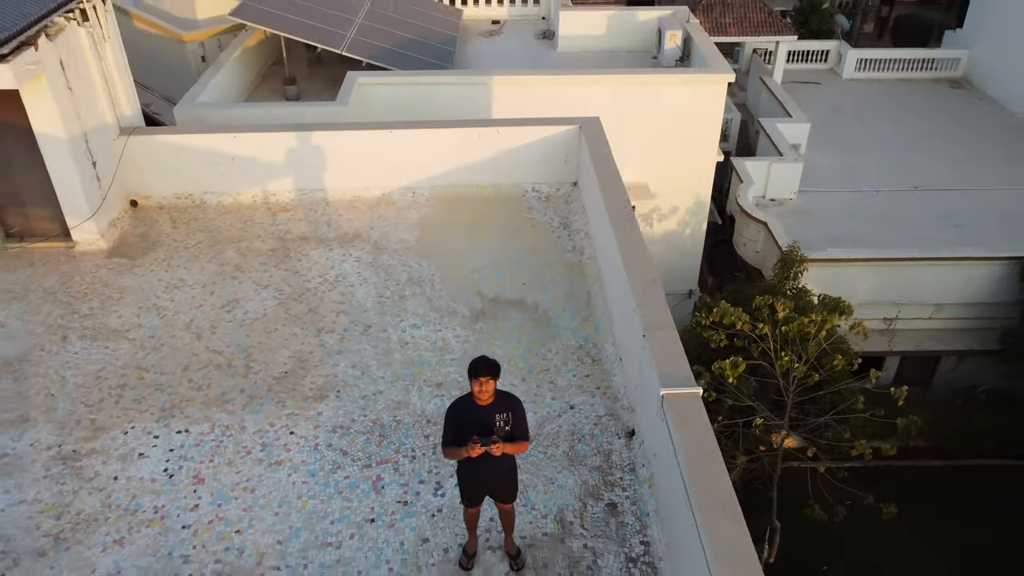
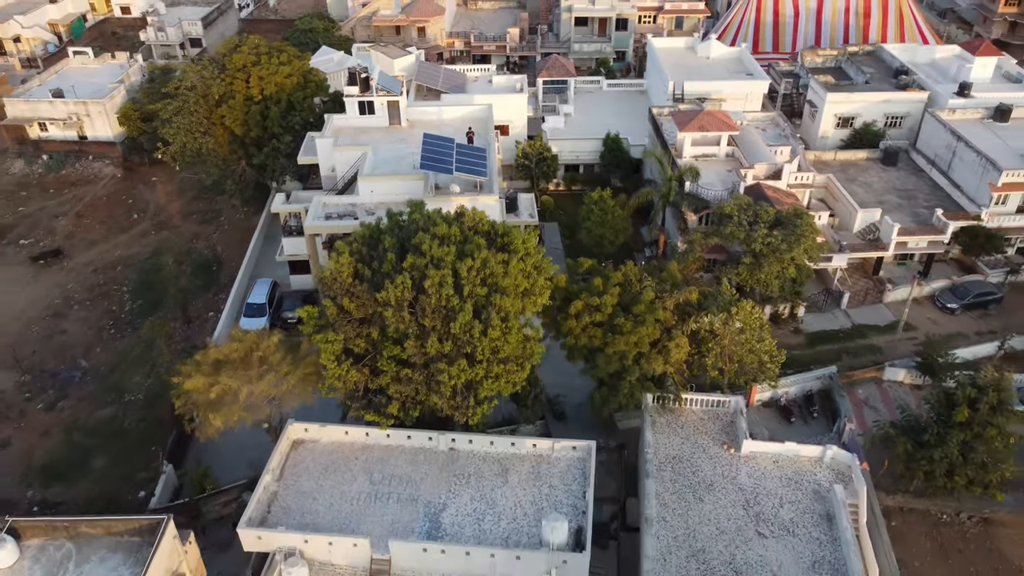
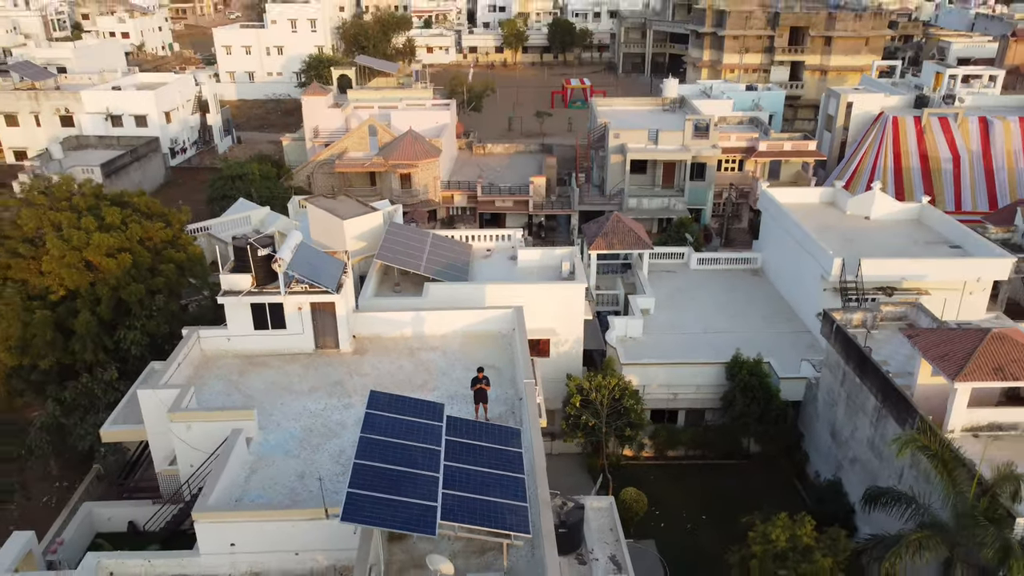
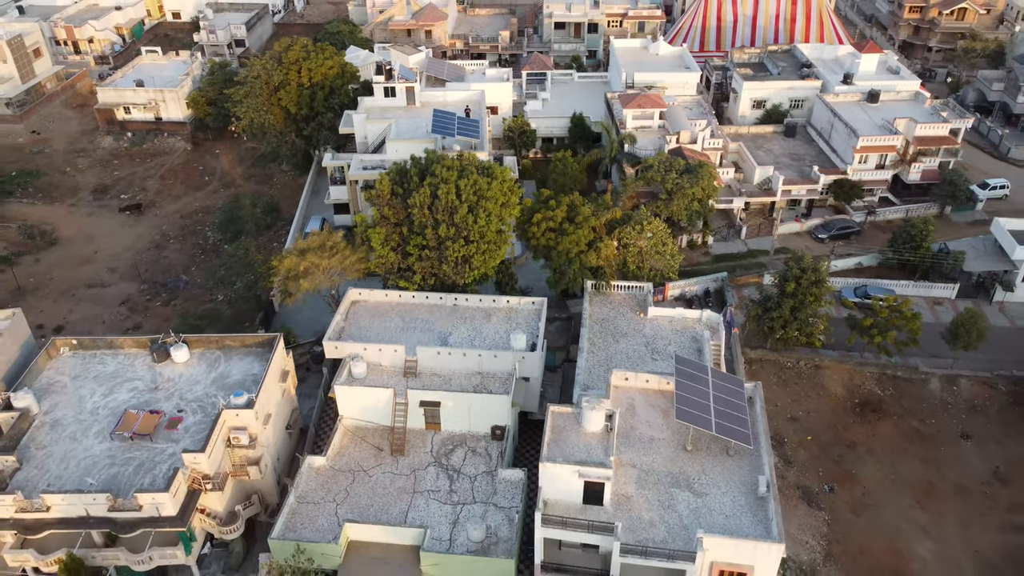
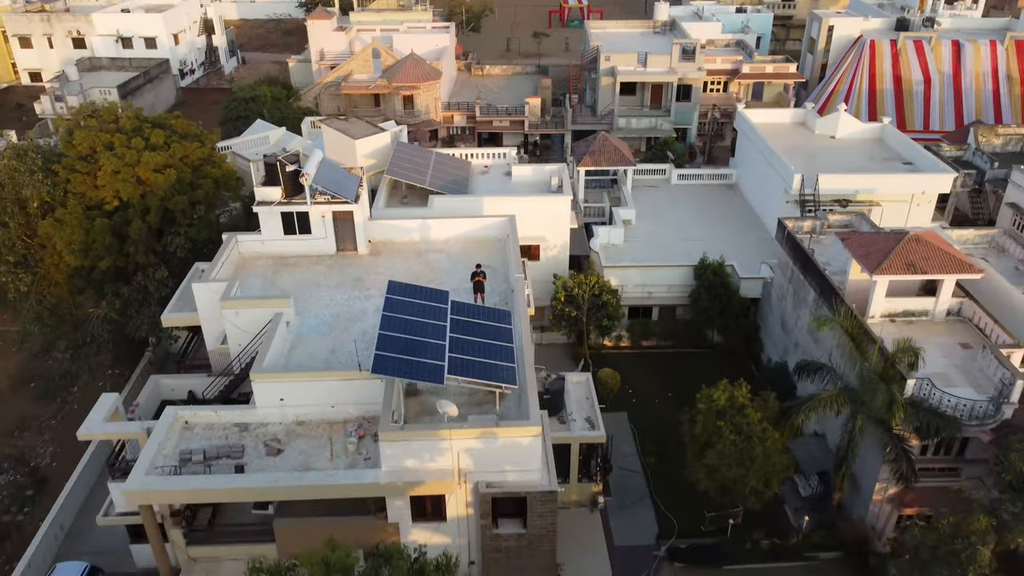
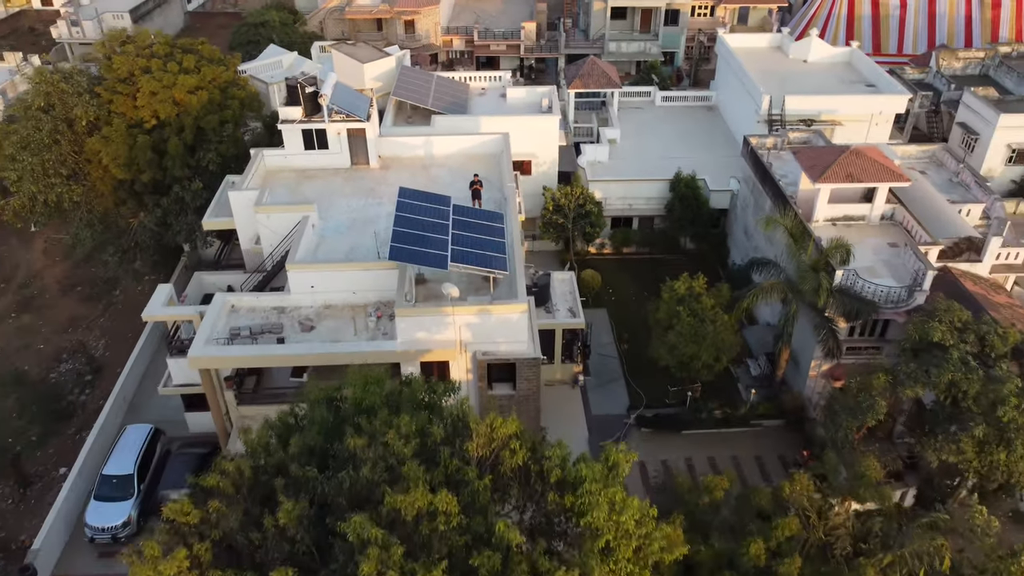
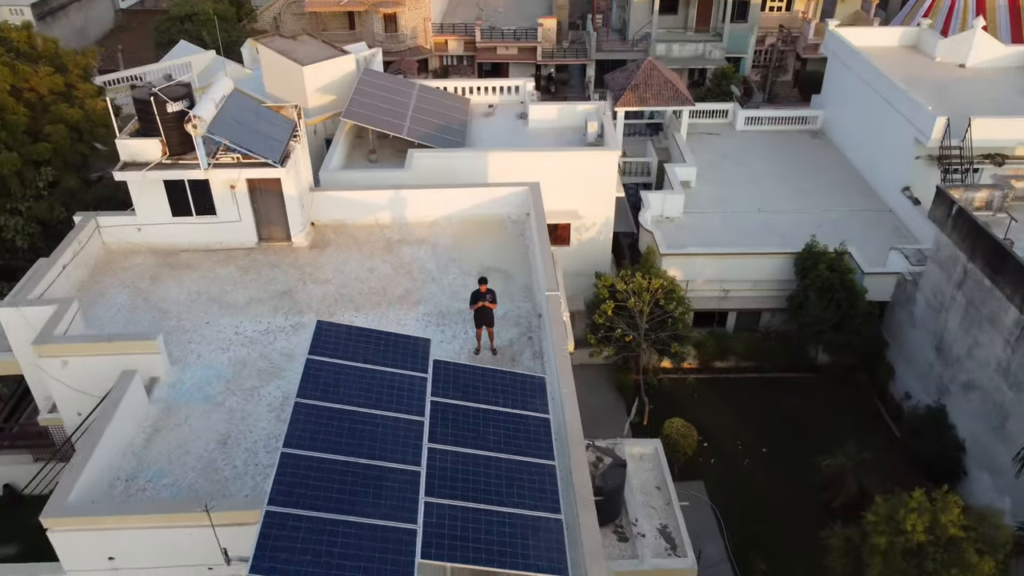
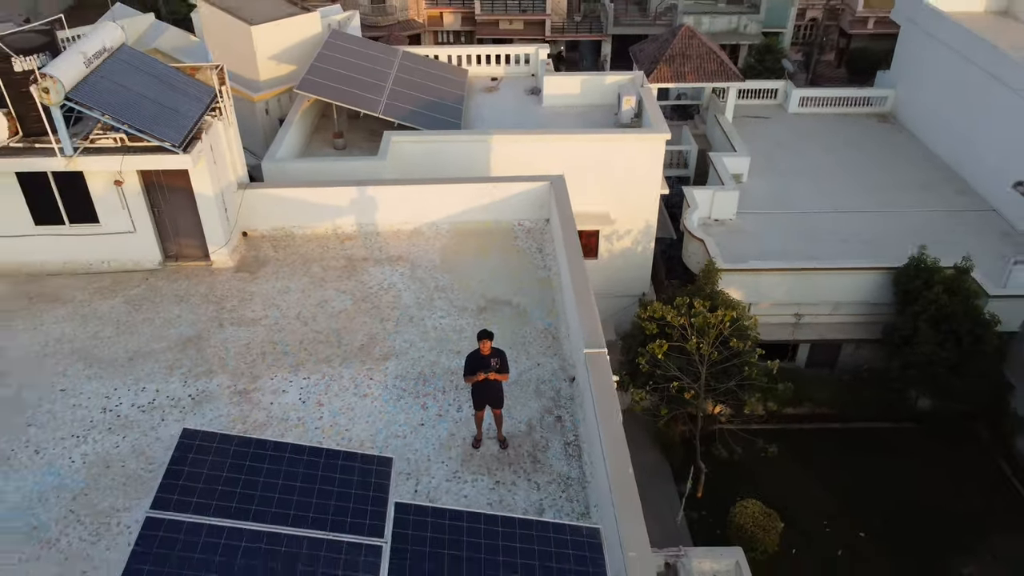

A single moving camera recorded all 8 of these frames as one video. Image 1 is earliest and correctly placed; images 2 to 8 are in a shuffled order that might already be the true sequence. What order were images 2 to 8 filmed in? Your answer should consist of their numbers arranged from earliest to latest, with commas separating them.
8, 7, 3, 5, 6, 2, 4
